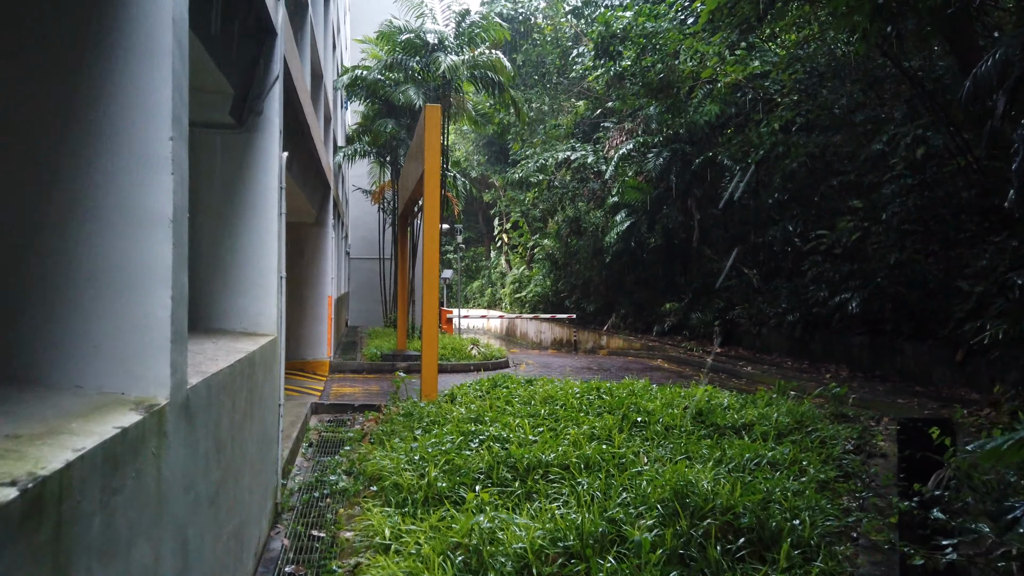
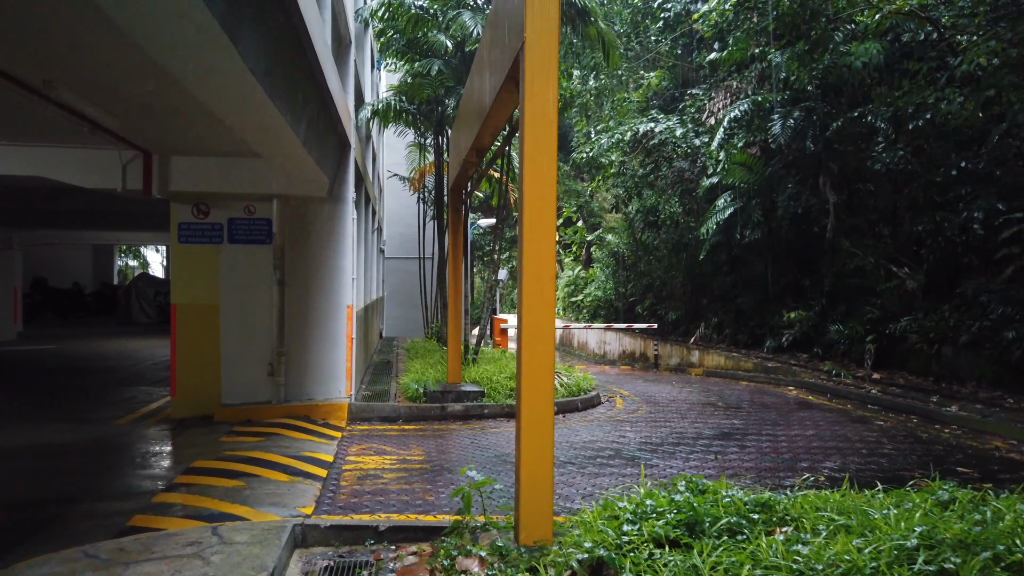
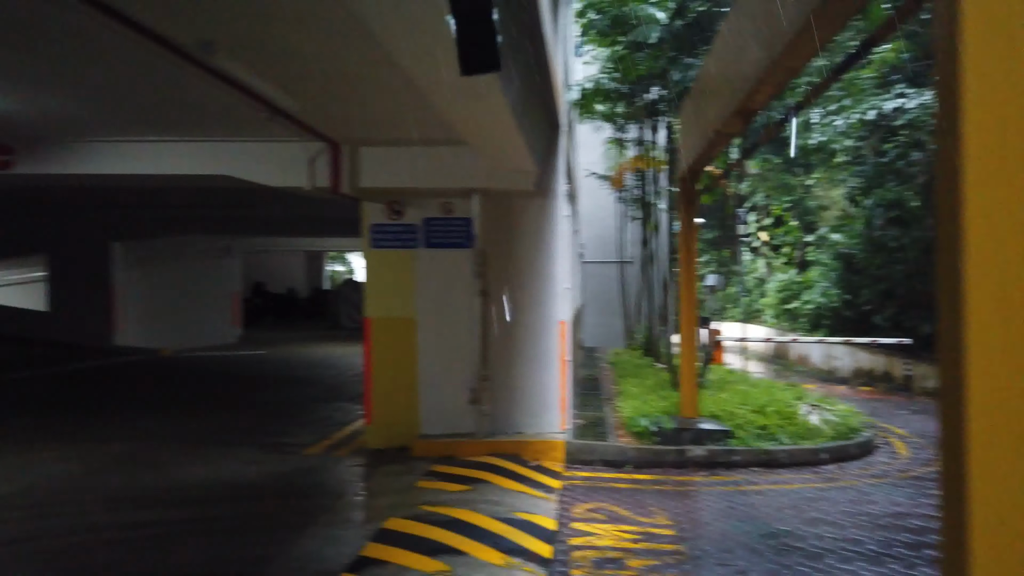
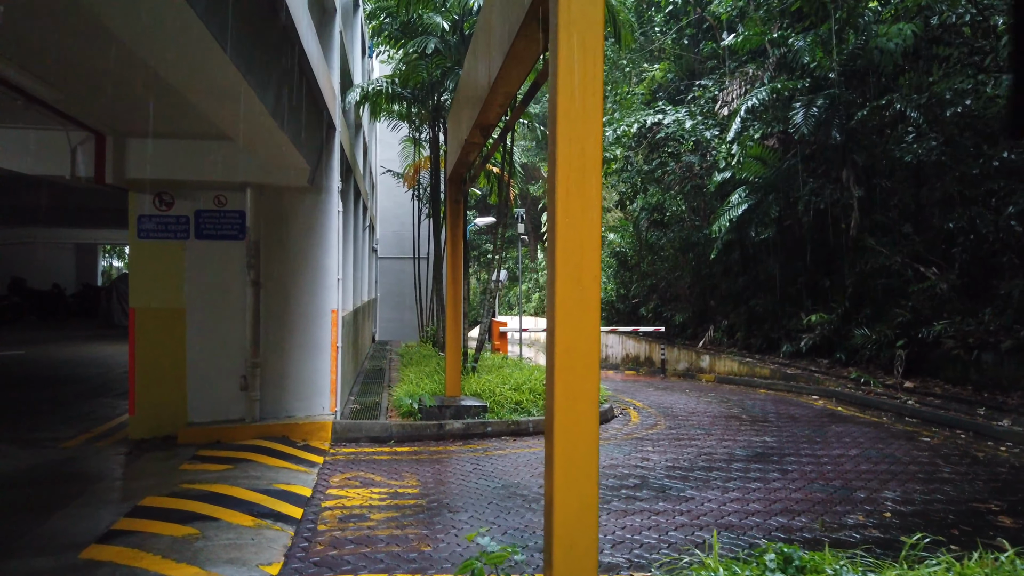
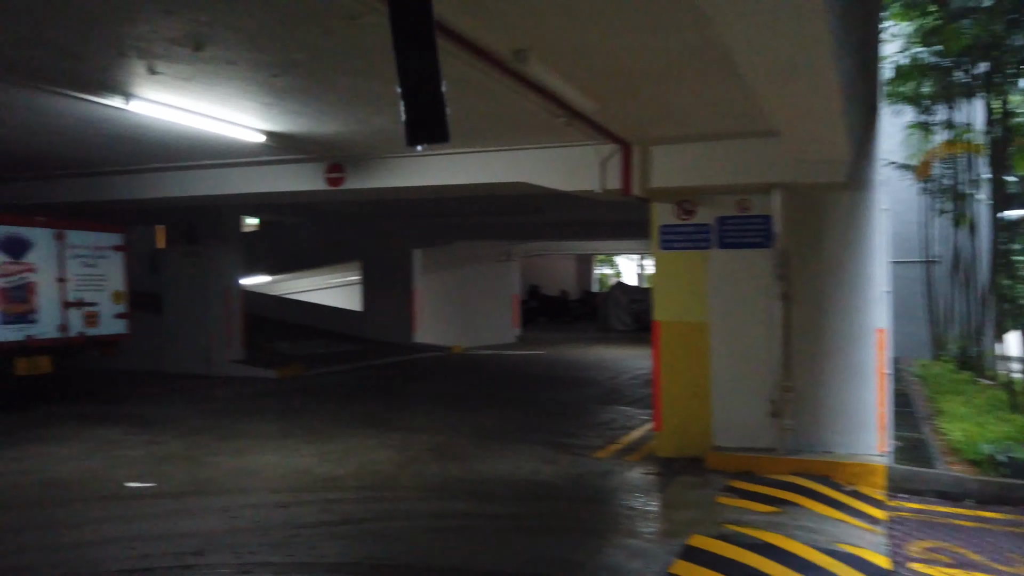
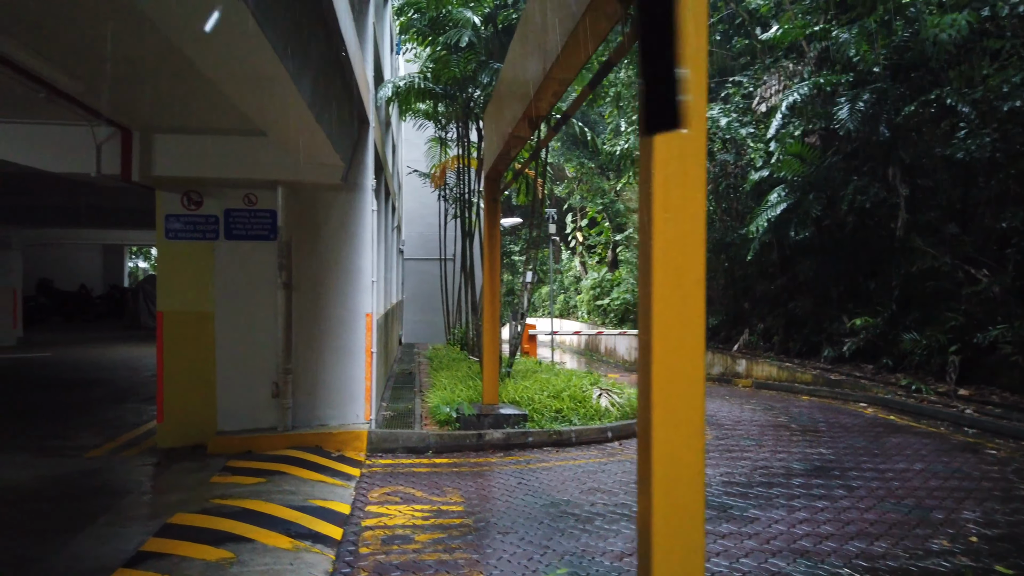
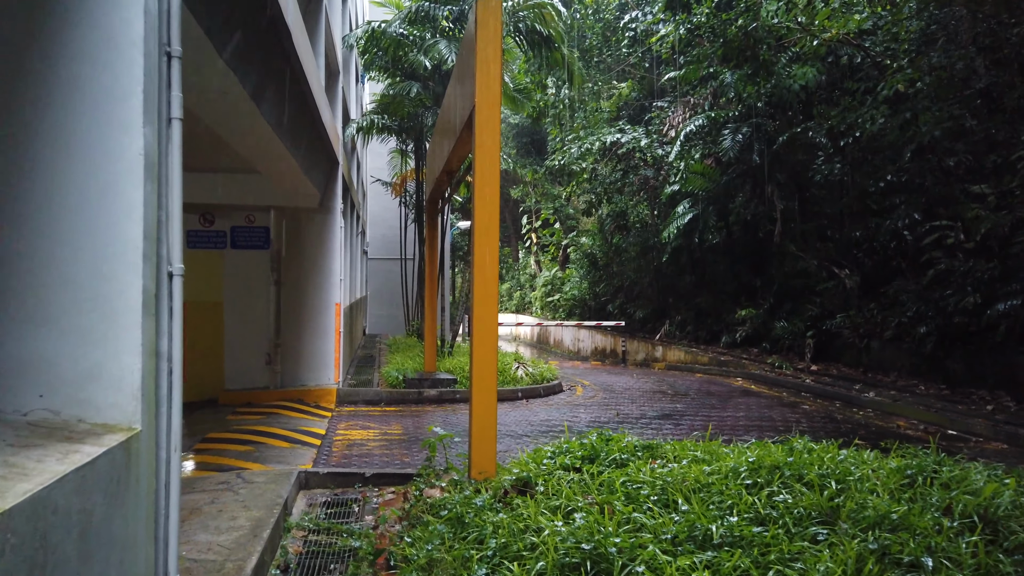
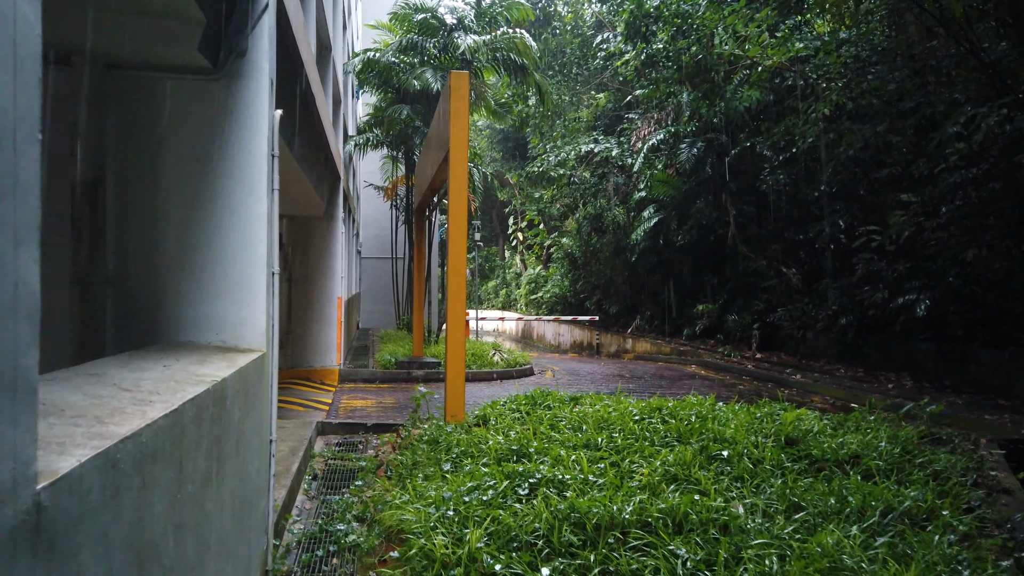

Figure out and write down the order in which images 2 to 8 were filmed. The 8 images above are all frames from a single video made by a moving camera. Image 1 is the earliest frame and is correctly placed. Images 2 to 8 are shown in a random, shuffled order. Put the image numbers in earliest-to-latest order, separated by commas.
8, 7, 2, 4, 6, 3, 5
